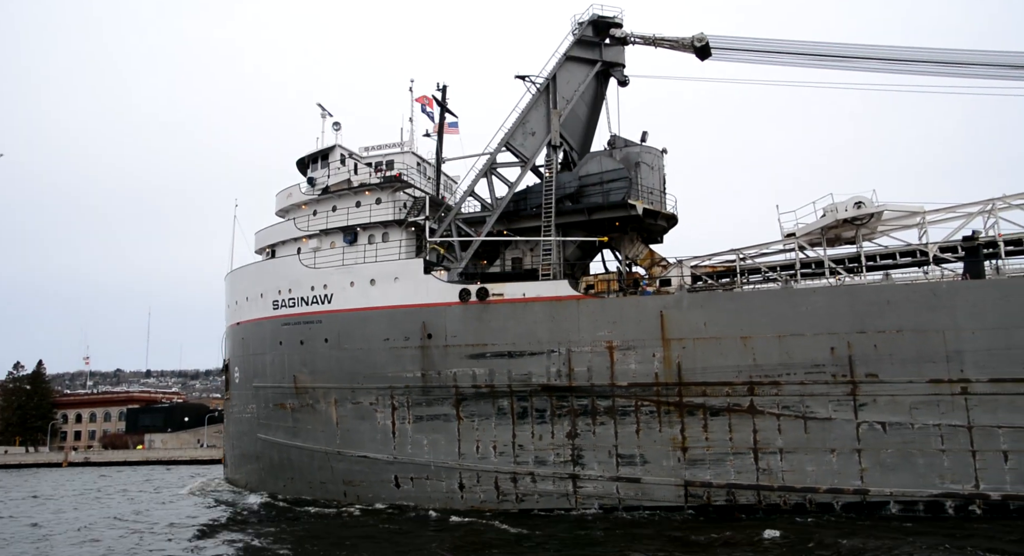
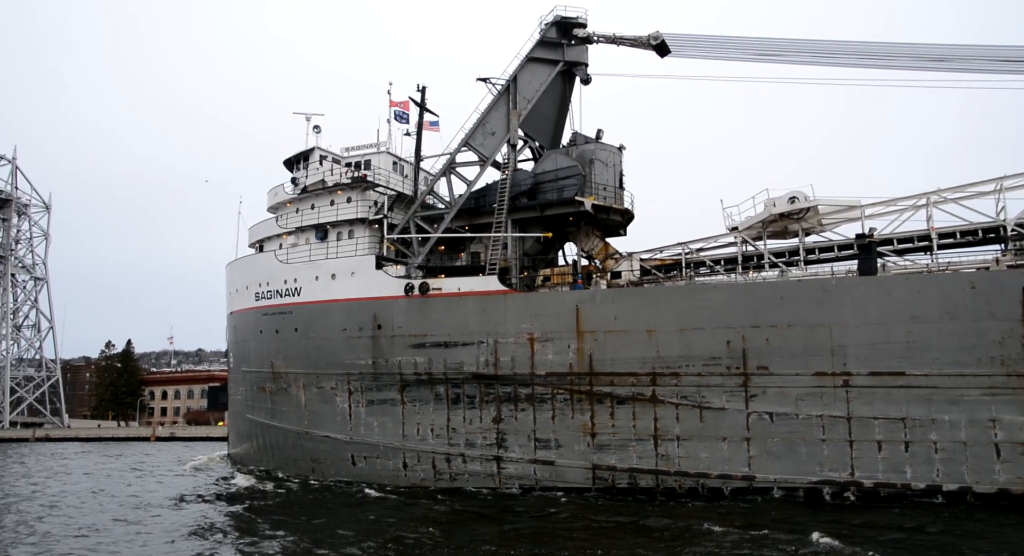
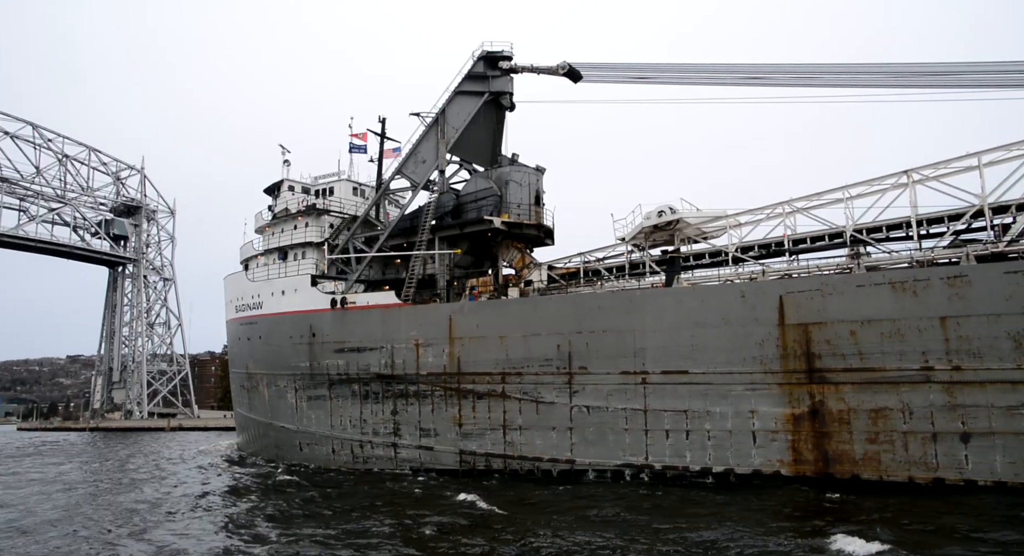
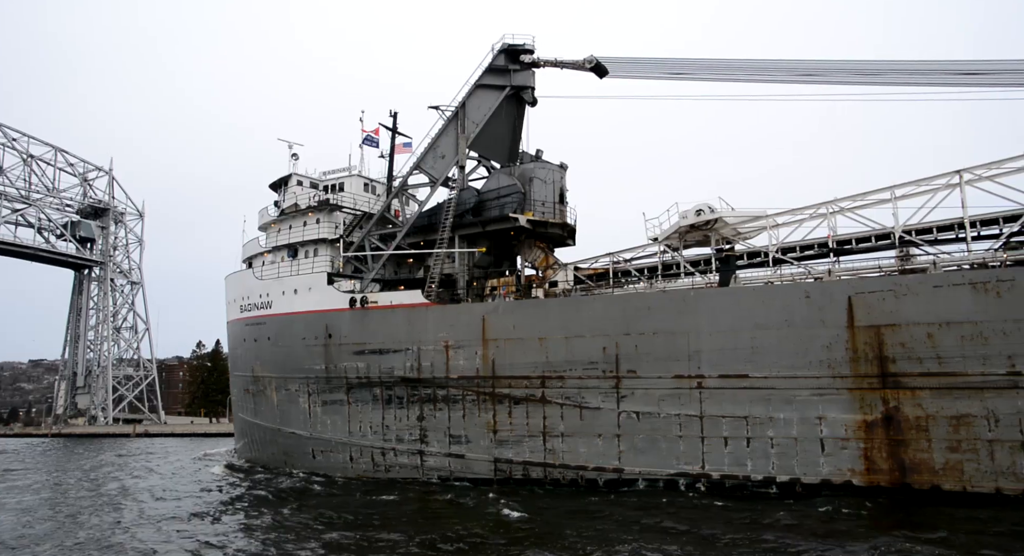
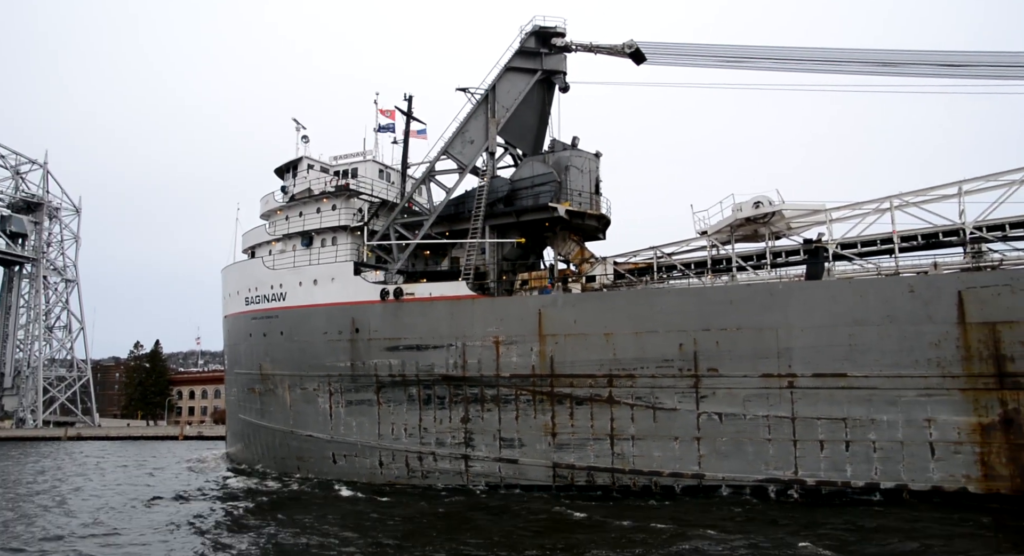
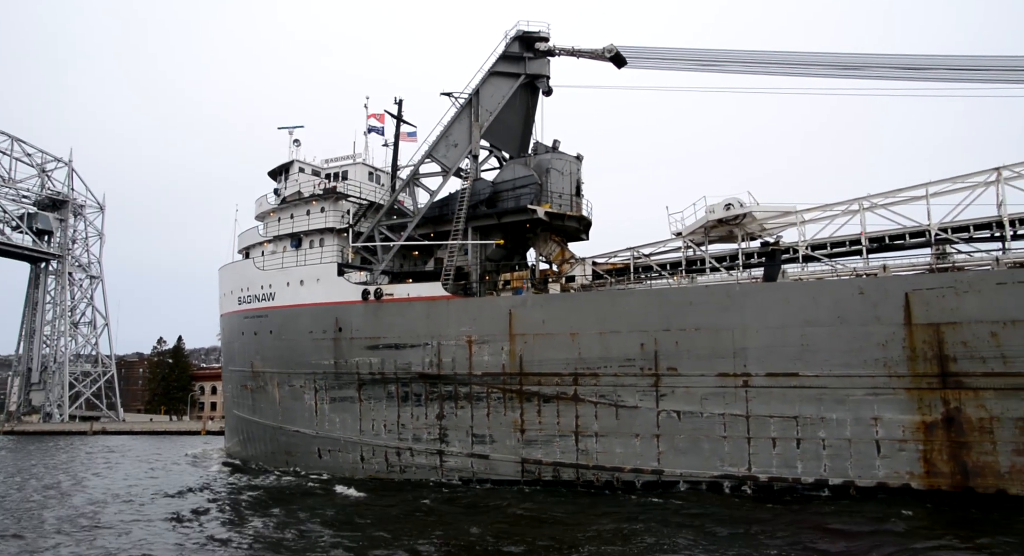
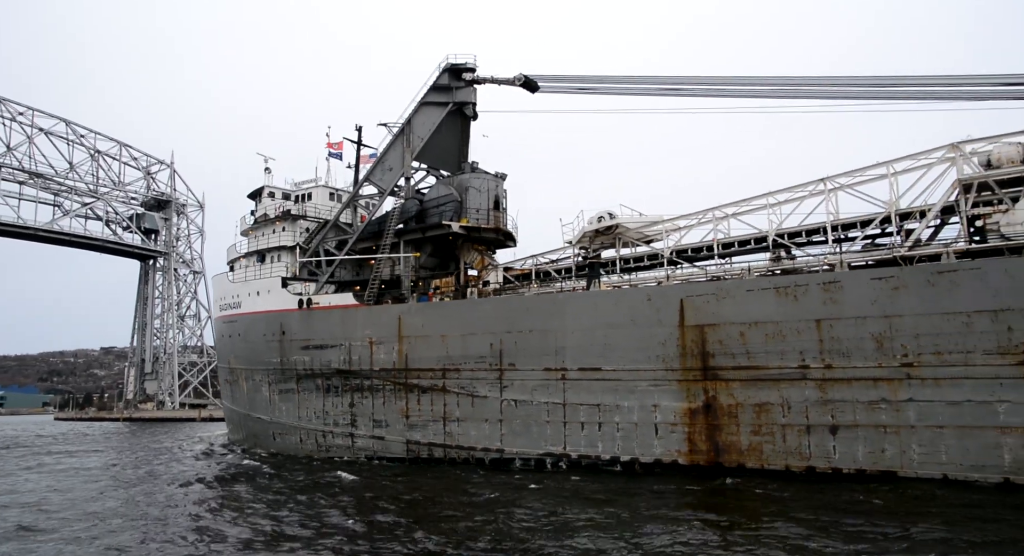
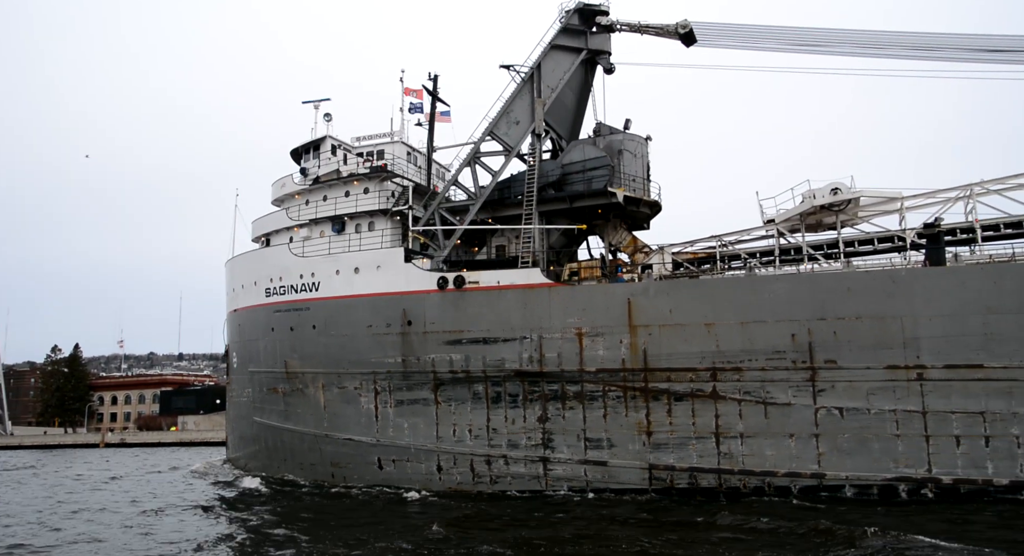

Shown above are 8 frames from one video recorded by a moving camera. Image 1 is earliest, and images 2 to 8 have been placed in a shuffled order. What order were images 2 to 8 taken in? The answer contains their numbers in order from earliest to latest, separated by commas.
8, 2, 5, 6, 4, 3, 7
